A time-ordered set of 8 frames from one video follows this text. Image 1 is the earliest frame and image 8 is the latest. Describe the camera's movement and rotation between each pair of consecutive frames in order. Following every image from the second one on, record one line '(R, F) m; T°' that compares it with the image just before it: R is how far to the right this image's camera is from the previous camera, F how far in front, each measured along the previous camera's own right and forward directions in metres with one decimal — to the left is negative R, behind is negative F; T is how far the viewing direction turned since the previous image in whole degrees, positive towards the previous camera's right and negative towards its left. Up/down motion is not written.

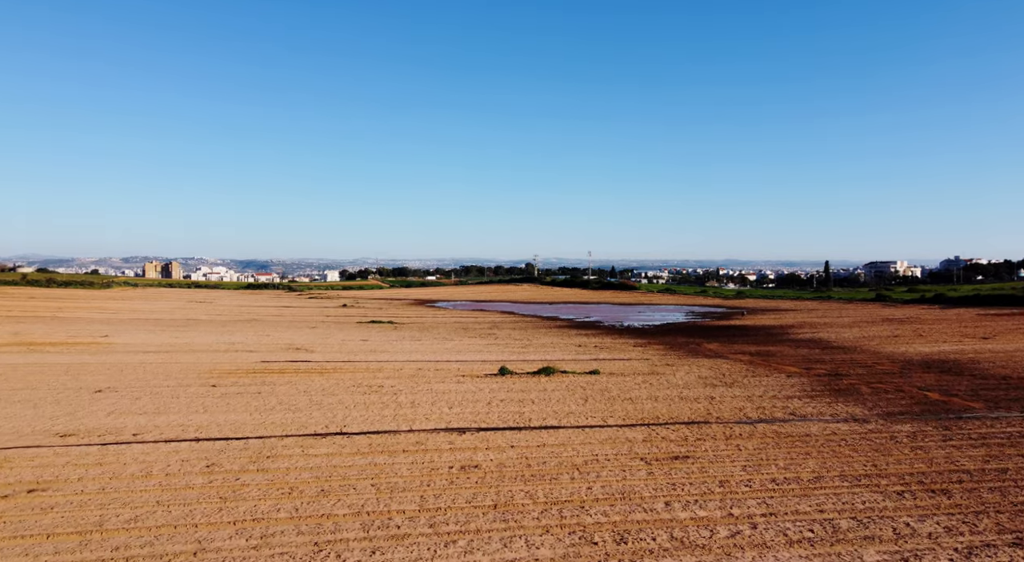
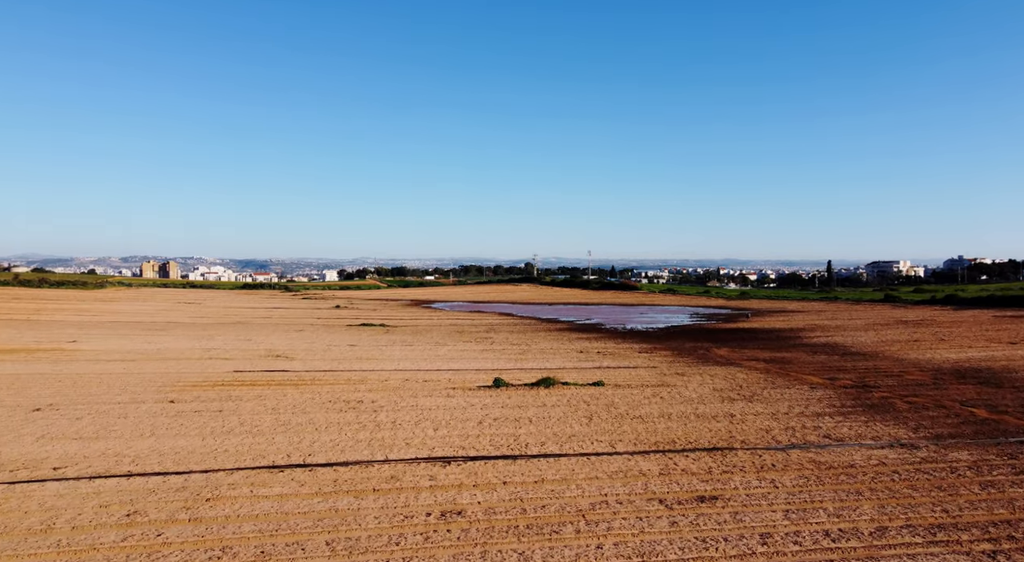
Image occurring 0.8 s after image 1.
(+0.1, +1.6) m; 0°
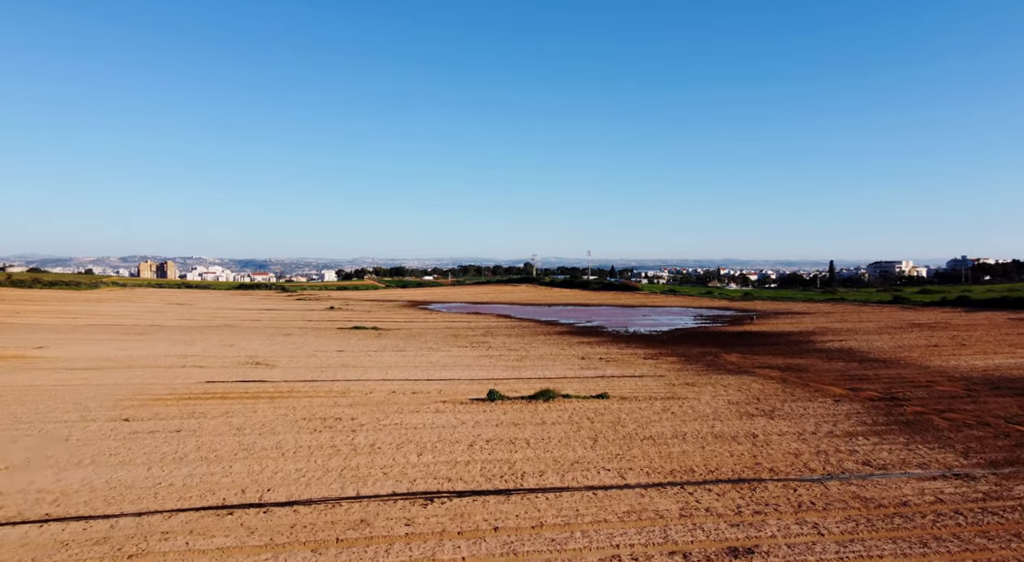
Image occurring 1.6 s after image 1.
(+0.1, +1.4) m; 0°
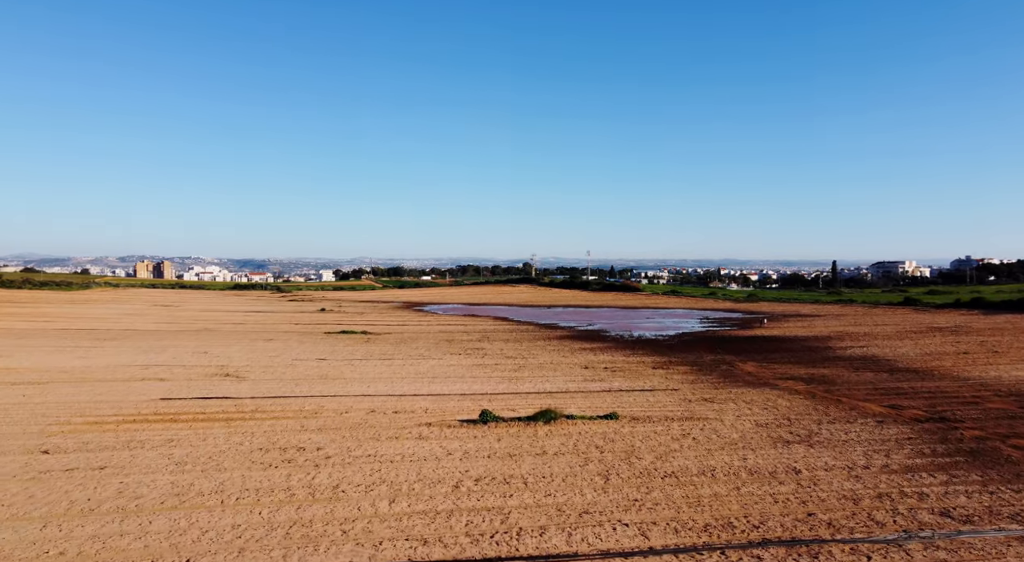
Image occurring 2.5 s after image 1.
(+0.1, +1.9) m; 0°
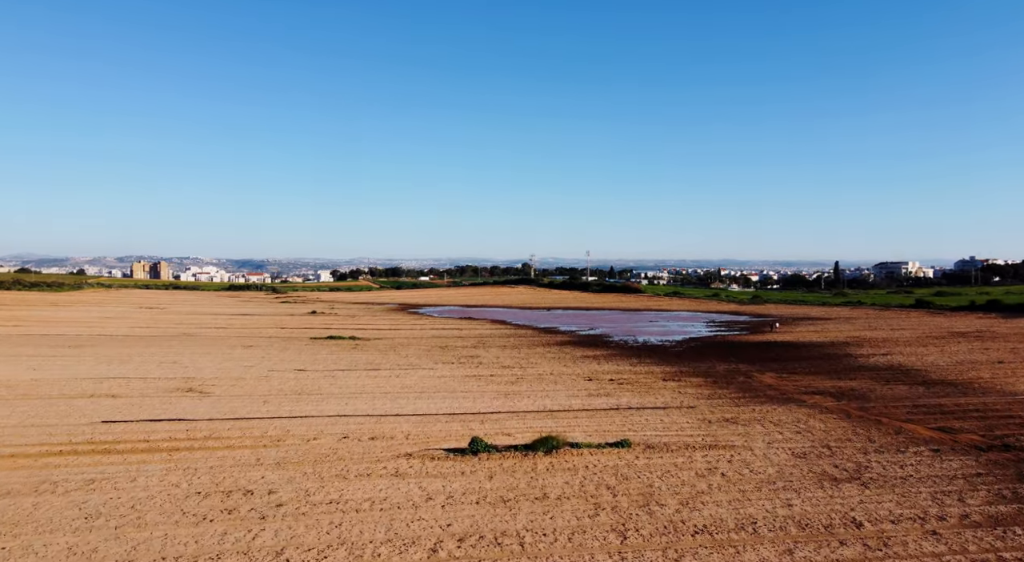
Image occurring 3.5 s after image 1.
(+0.1, +1.8) m; 0°
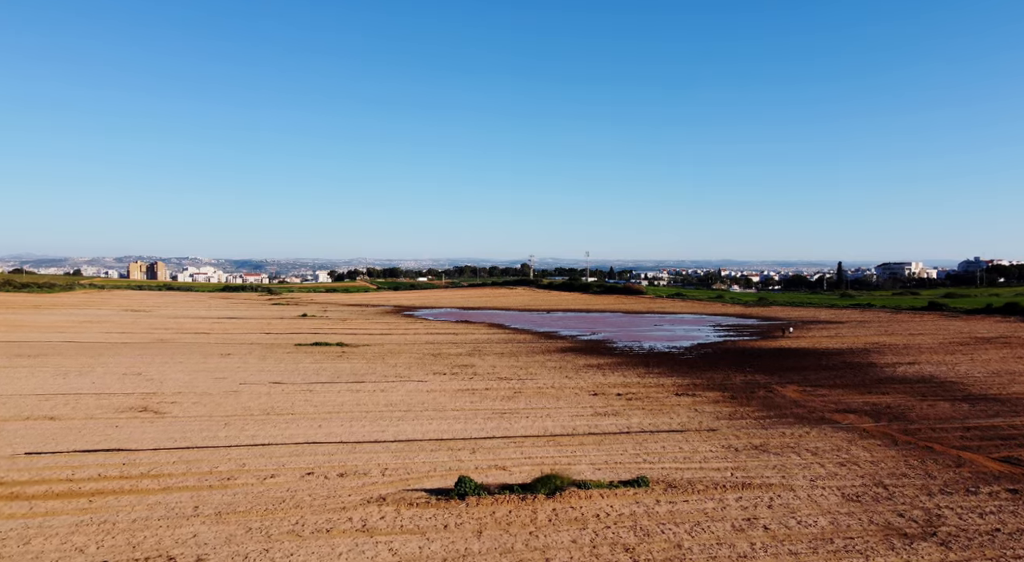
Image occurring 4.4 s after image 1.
(+0.1, +1.8) m; 0°
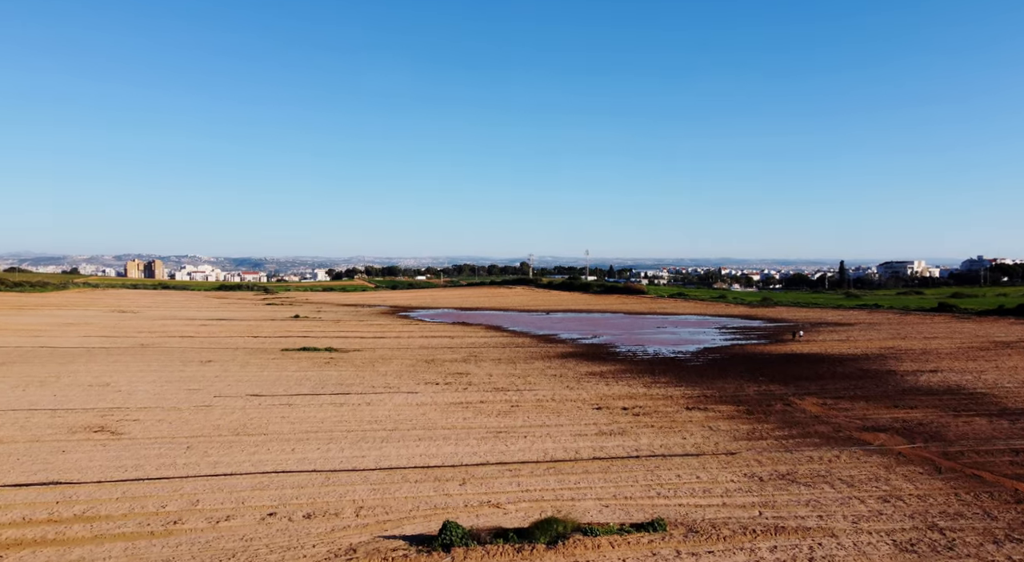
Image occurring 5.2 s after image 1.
(+0.1, +1.3) m; 0°
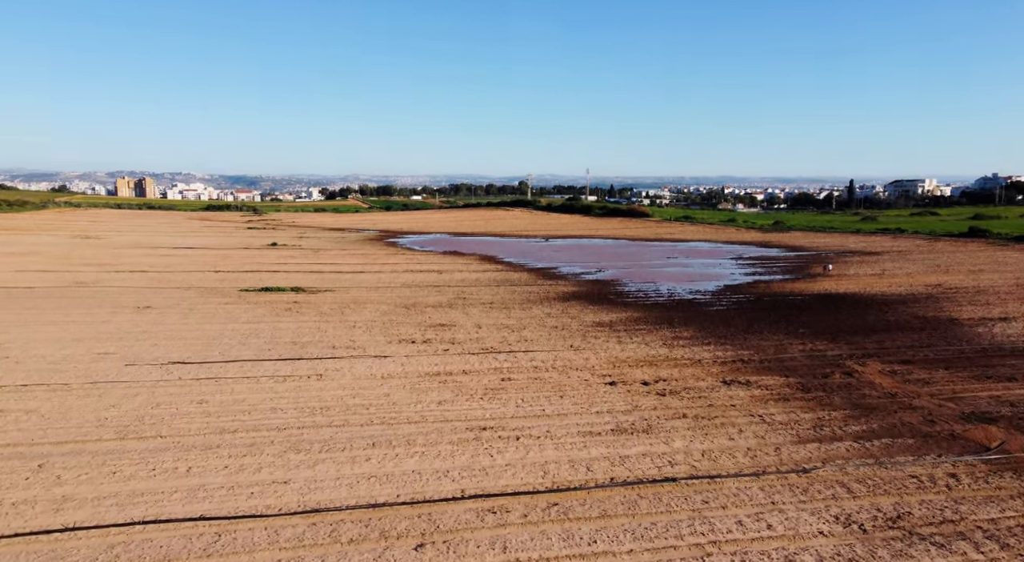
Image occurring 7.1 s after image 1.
(+0.2, +3.7) m; 0°
